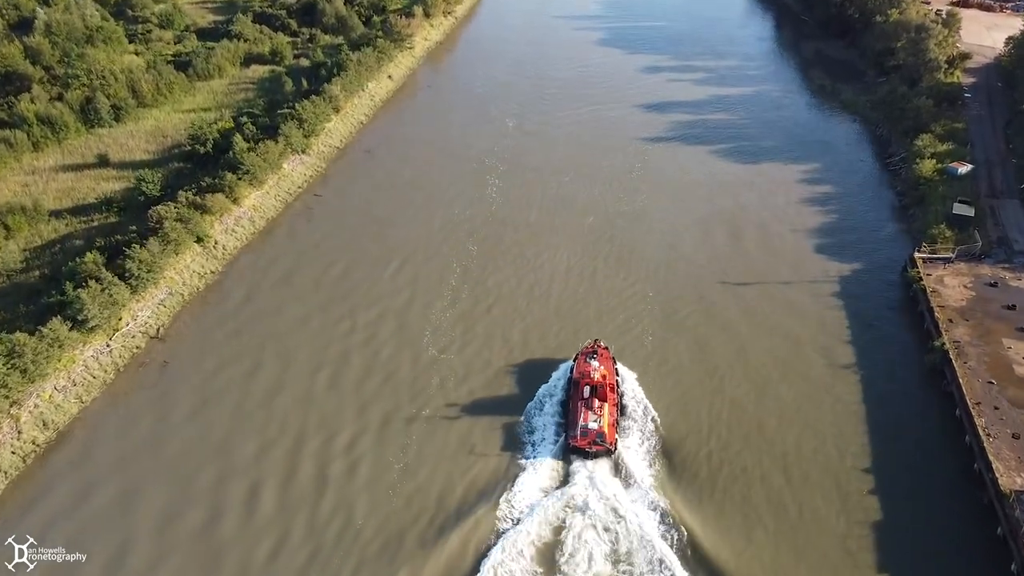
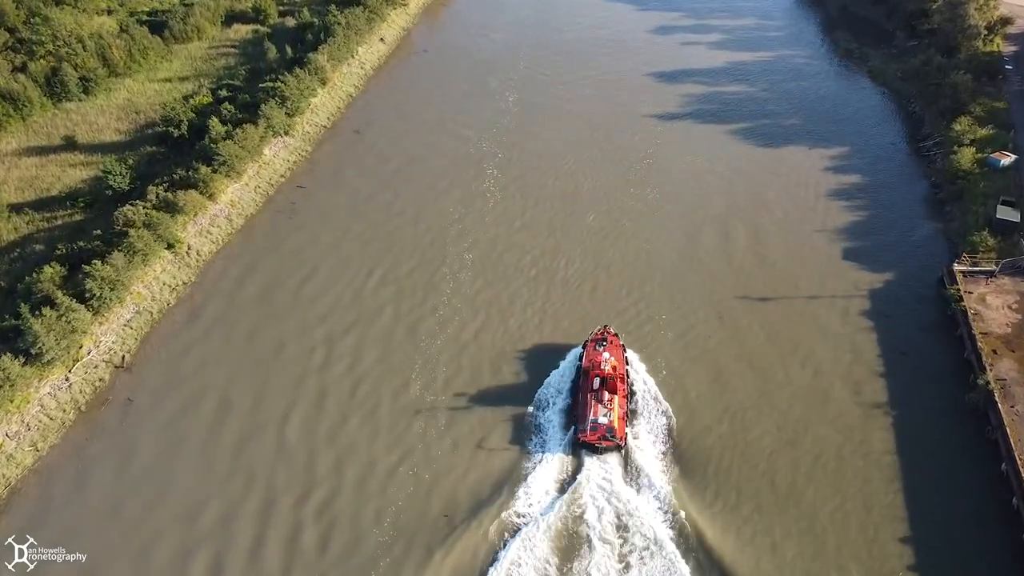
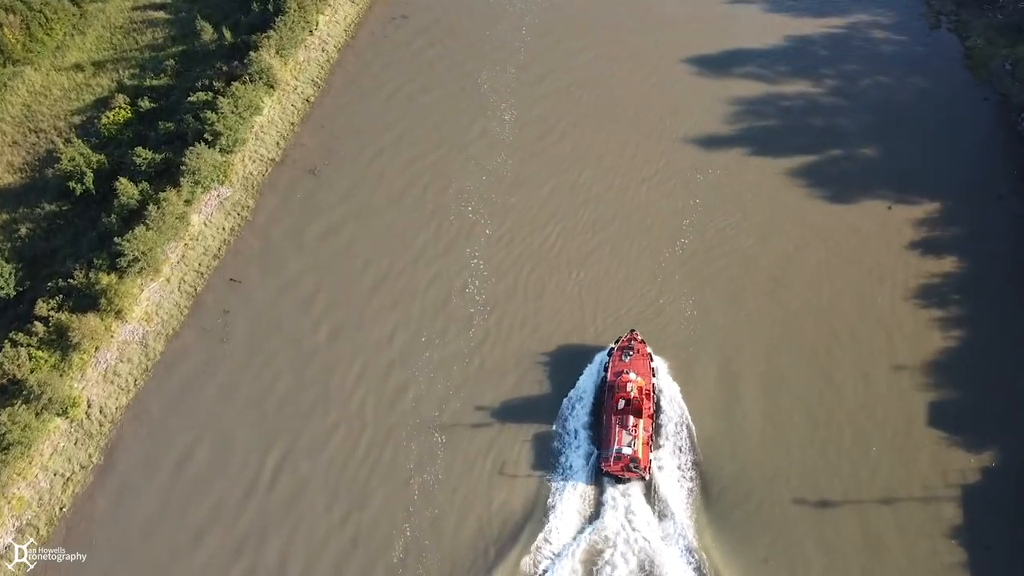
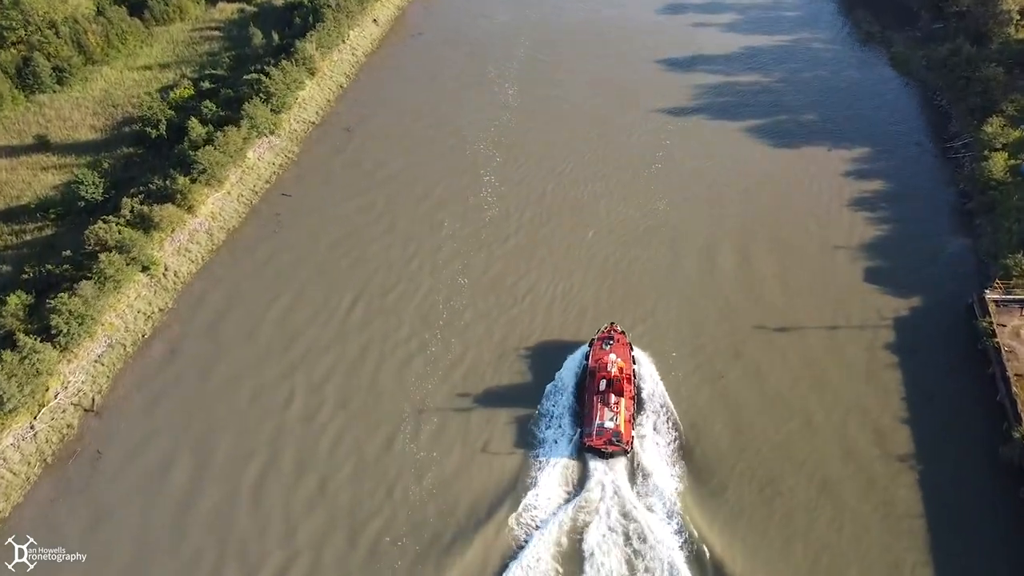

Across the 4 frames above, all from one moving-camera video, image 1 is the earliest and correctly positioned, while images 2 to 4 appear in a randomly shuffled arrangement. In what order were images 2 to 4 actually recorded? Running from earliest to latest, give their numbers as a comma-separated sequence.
2, 4, 3
